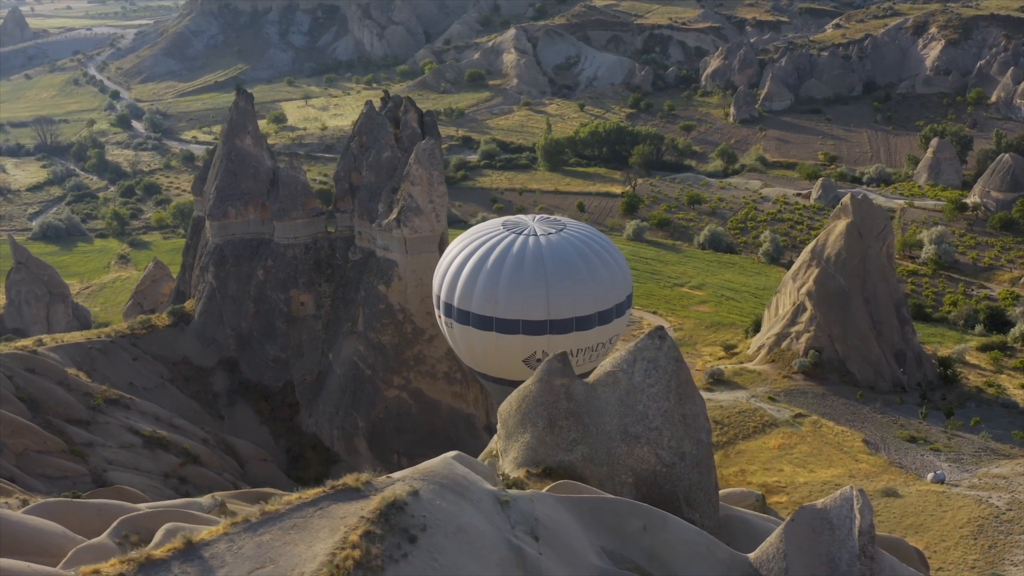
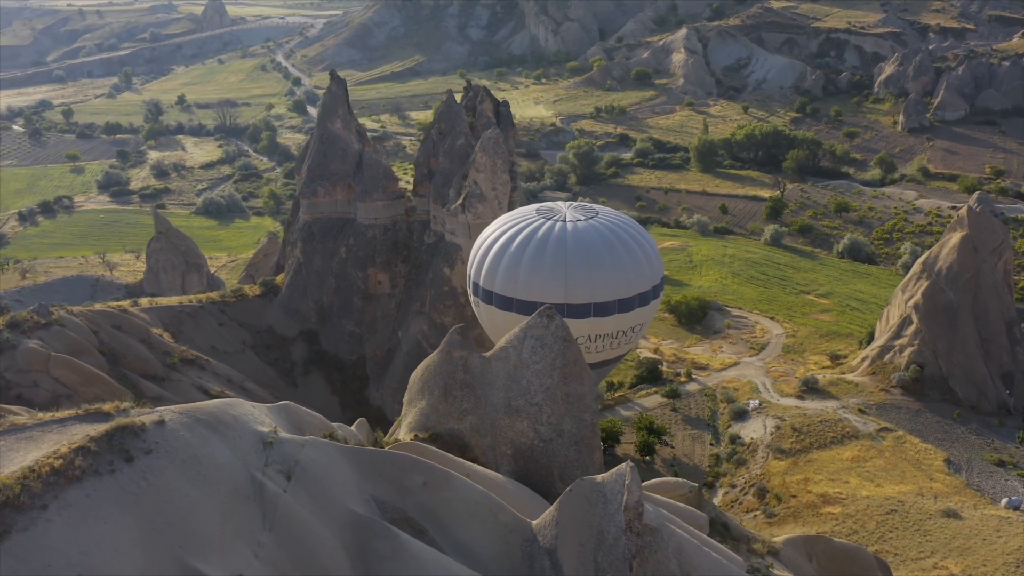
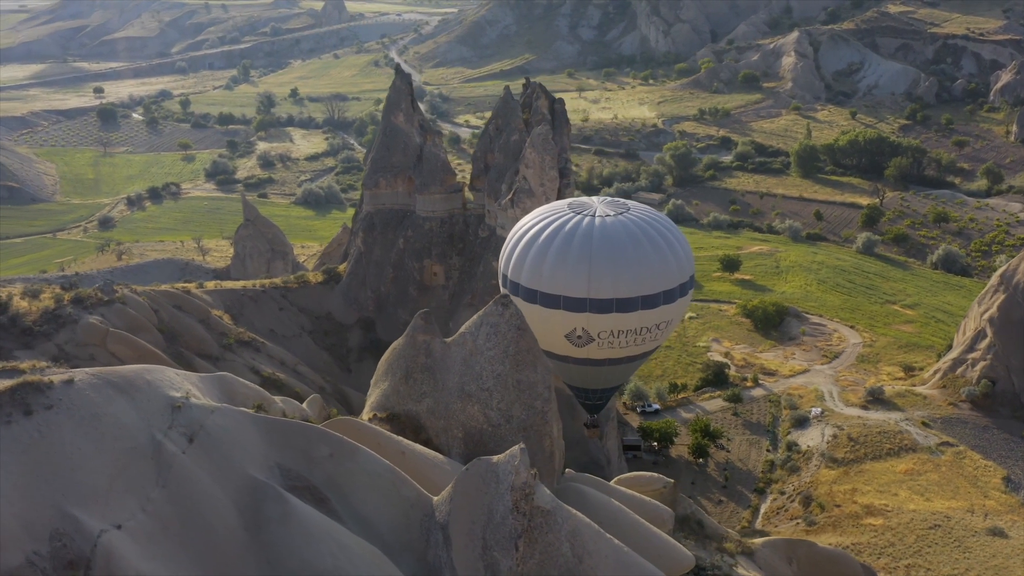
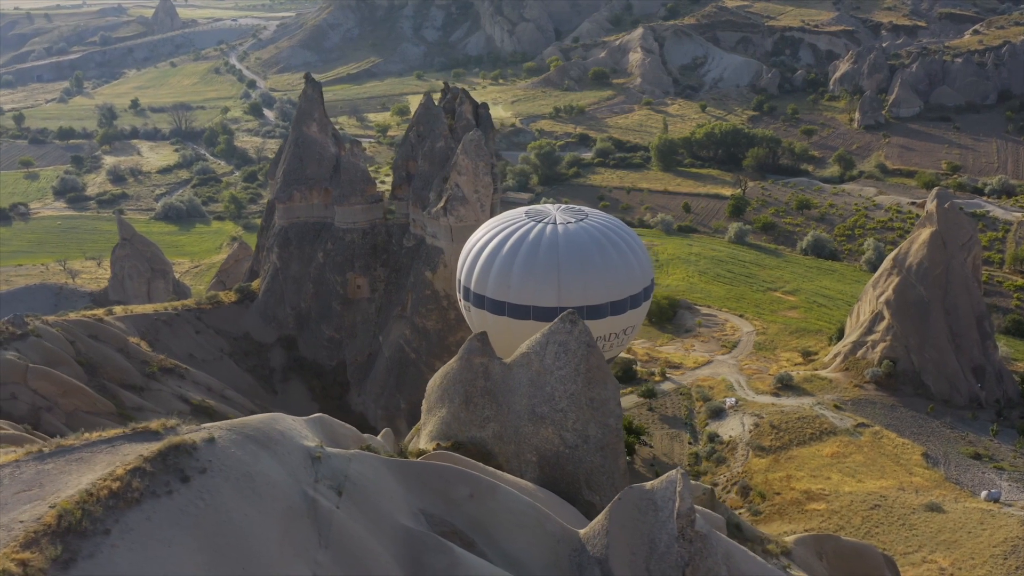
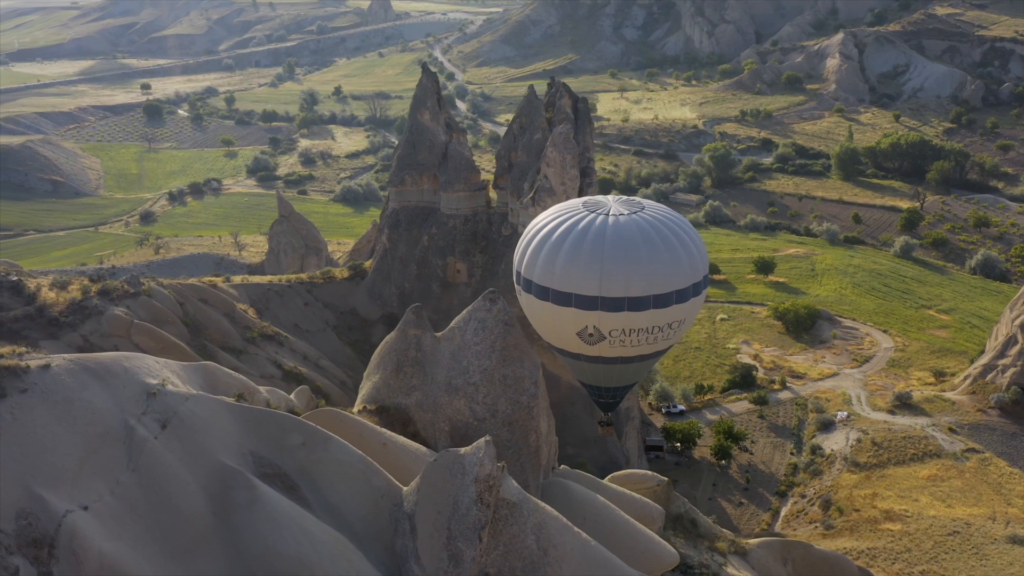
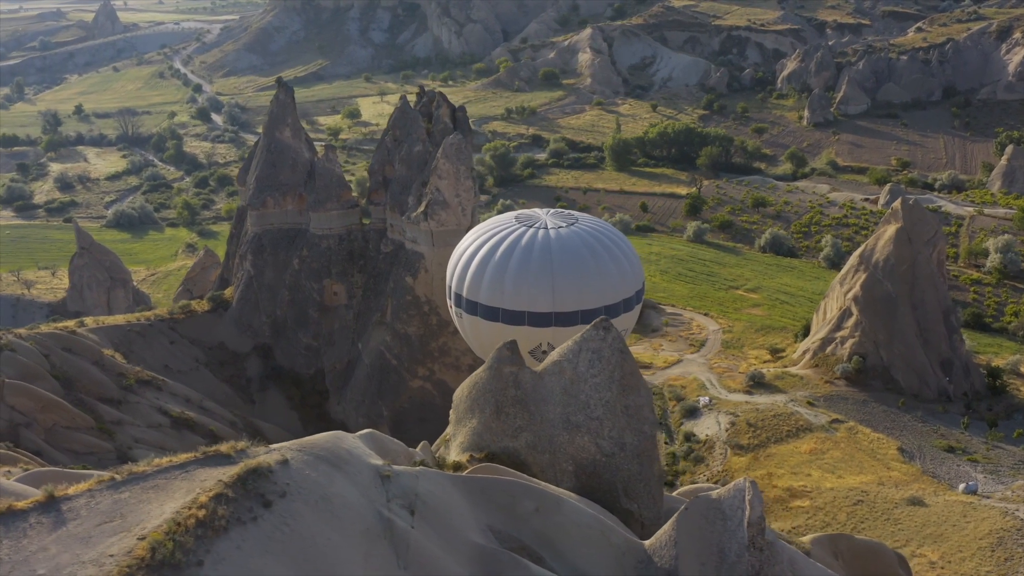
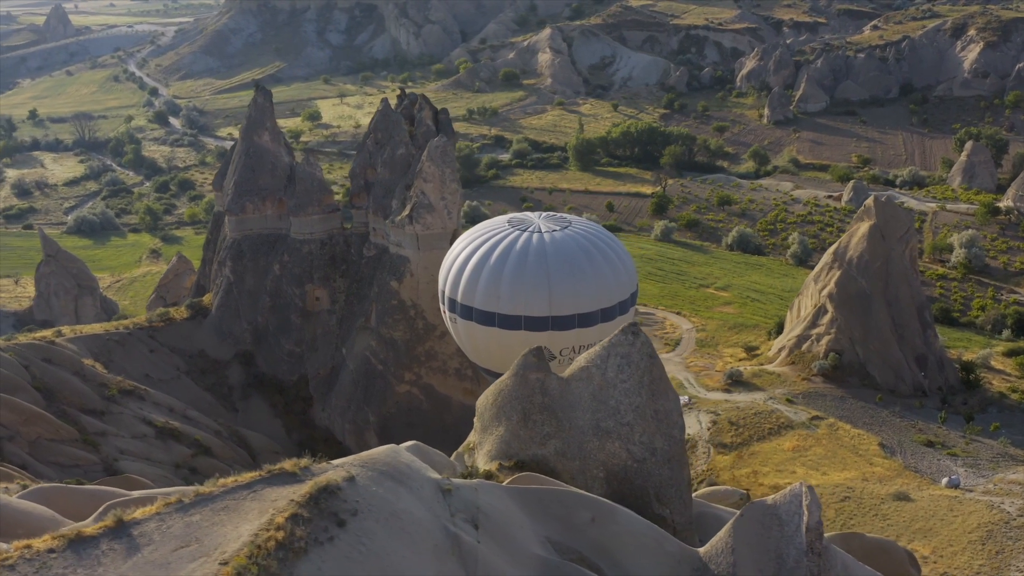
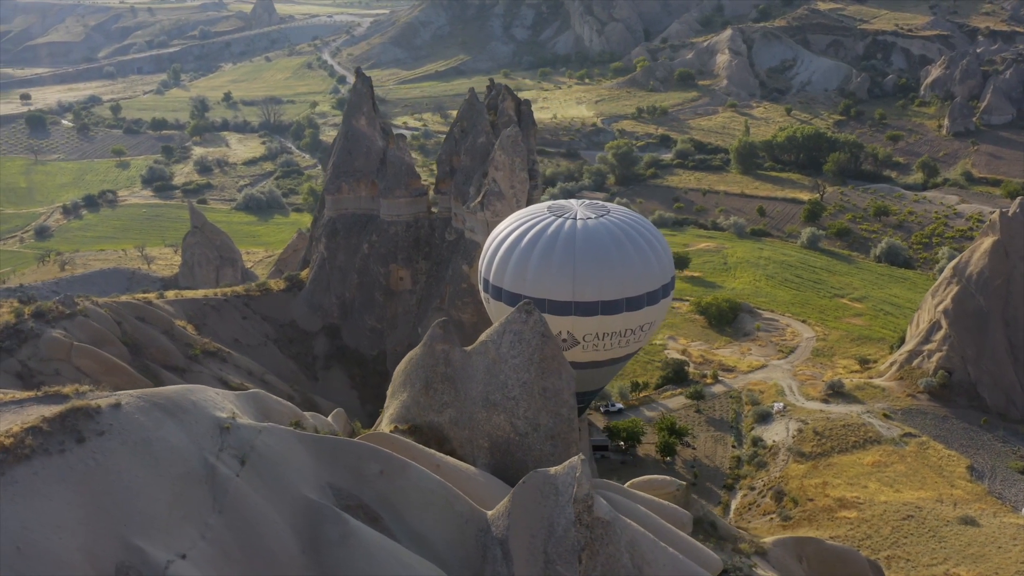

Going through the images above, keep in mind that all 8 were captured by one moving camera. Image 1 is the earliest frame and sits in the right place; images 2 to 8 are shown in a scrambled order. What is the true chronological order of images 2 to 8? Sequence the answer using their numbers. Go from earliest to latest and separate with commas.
7, 6, 4, 2, 8, 3, 5
